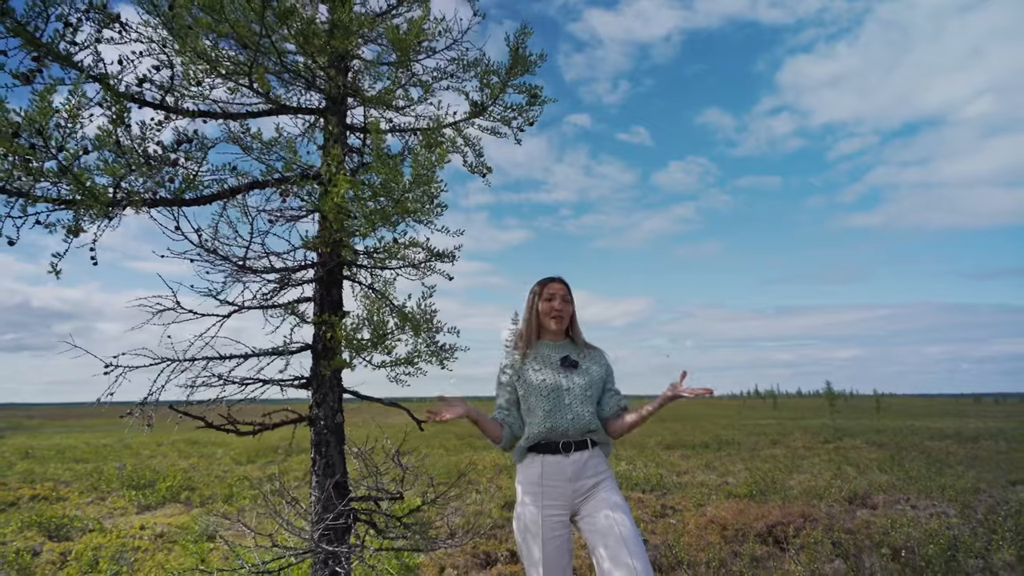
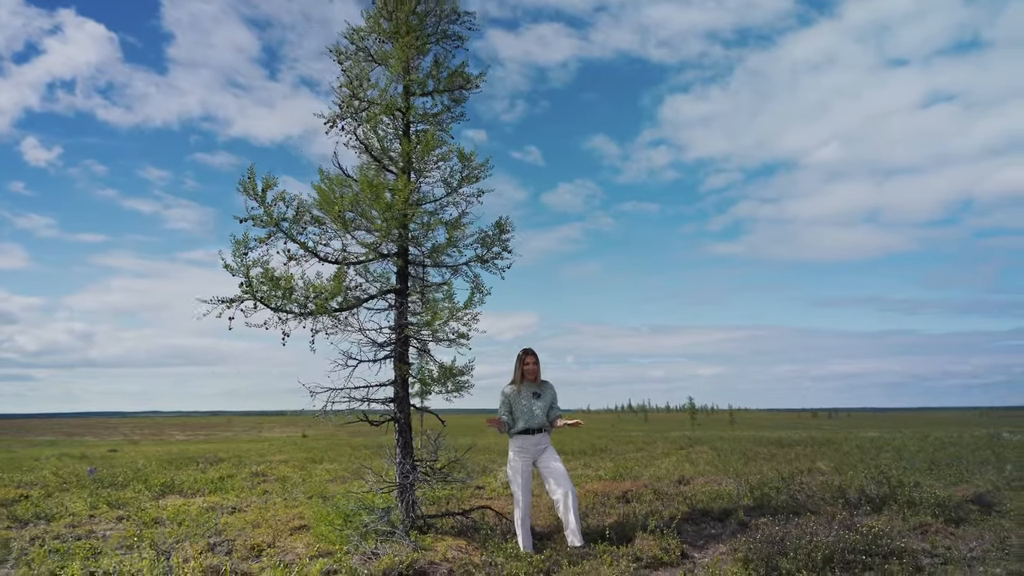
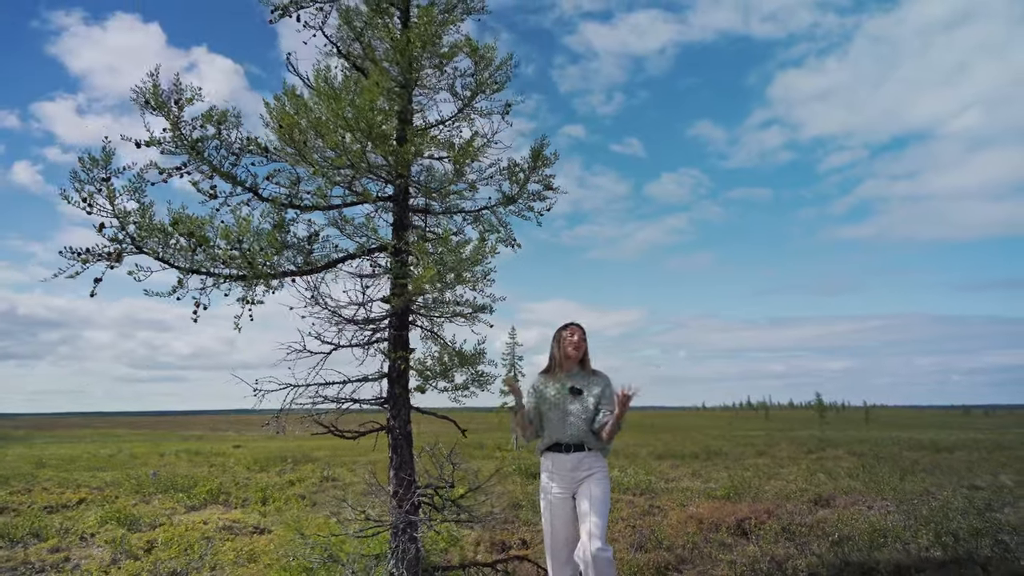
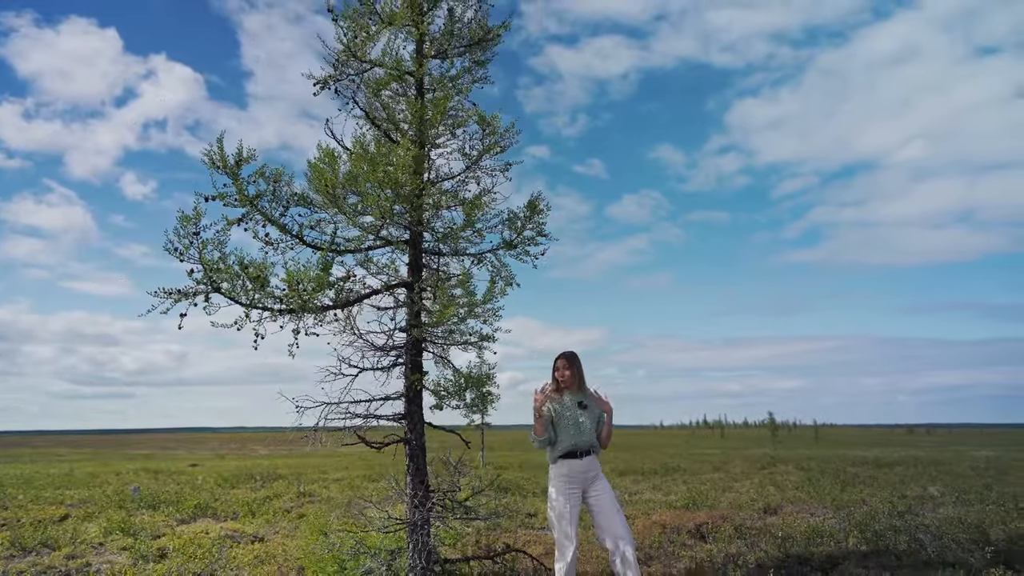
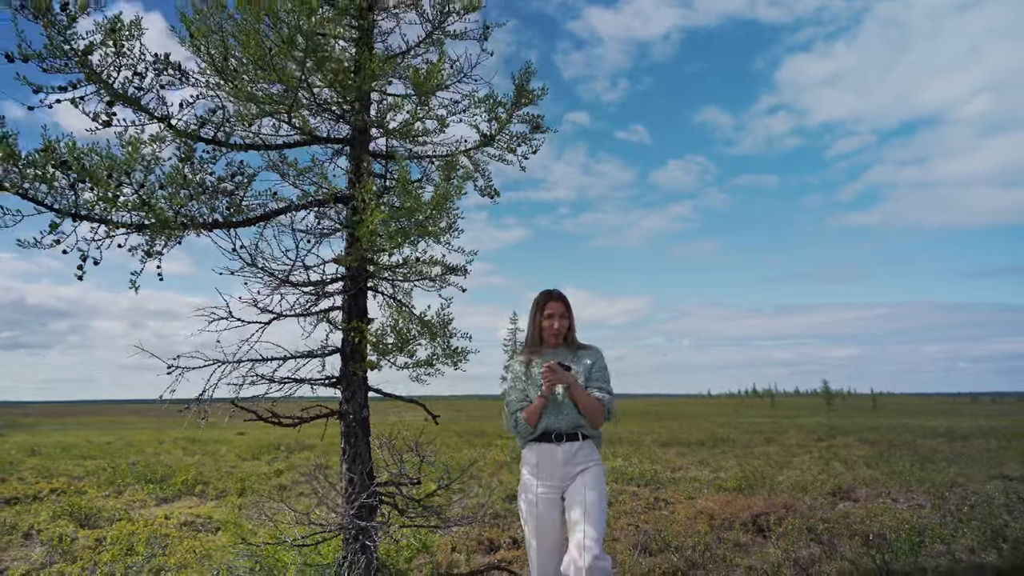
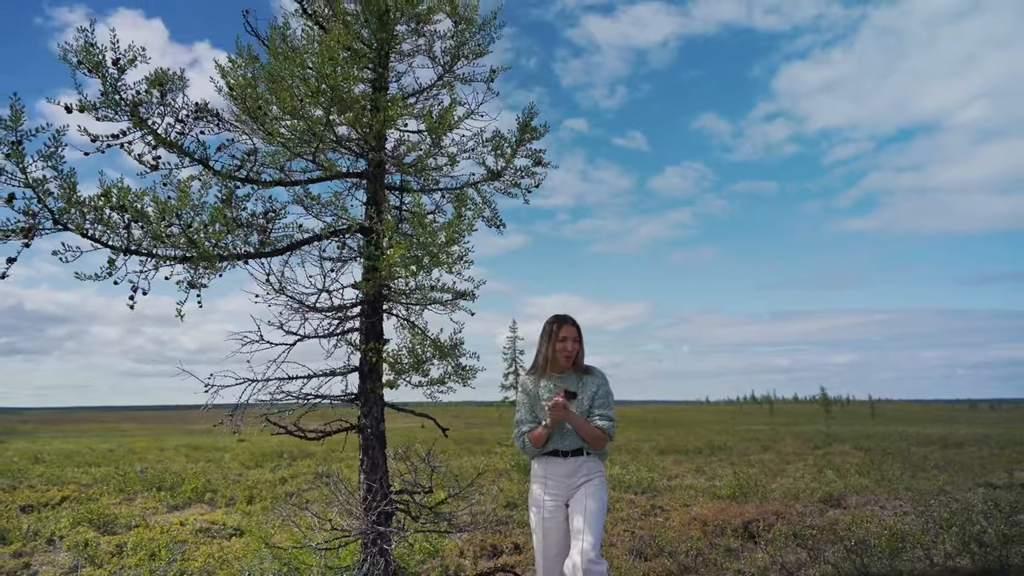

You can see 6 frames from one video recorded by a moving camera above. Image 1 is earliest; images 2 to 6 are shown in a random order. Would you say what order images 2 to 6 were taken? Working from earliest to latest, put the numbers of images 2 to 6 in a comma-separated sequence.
5, 6, 3, 4, 2
